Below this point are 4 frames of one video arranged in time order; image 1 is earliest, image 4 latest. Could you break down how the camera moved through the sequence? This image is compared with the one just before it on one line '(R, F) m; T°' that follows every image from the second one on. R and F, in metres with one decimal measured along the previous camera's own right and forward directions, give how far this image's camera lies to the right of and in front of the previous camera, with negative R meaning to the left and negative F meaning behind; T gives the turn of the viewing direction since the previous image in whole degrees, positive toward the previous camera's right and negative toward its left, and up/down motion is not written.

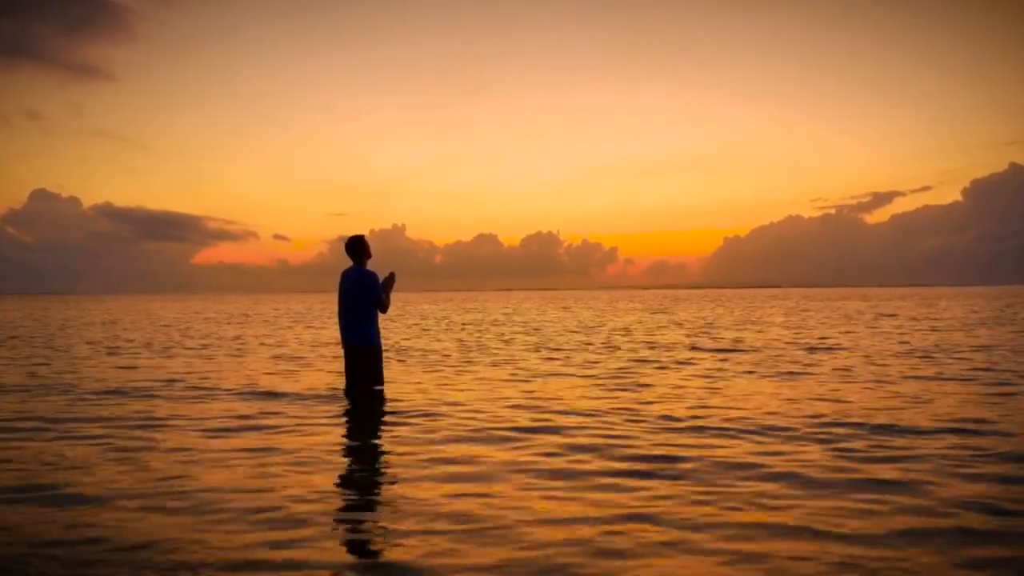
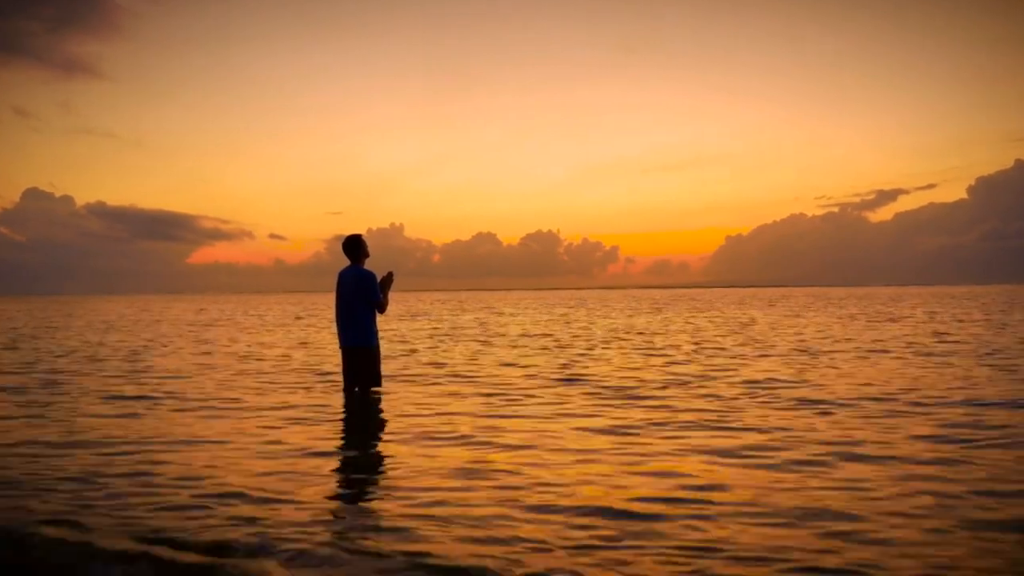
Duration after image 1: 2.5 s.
(-0.3, +1.2) m; 0°
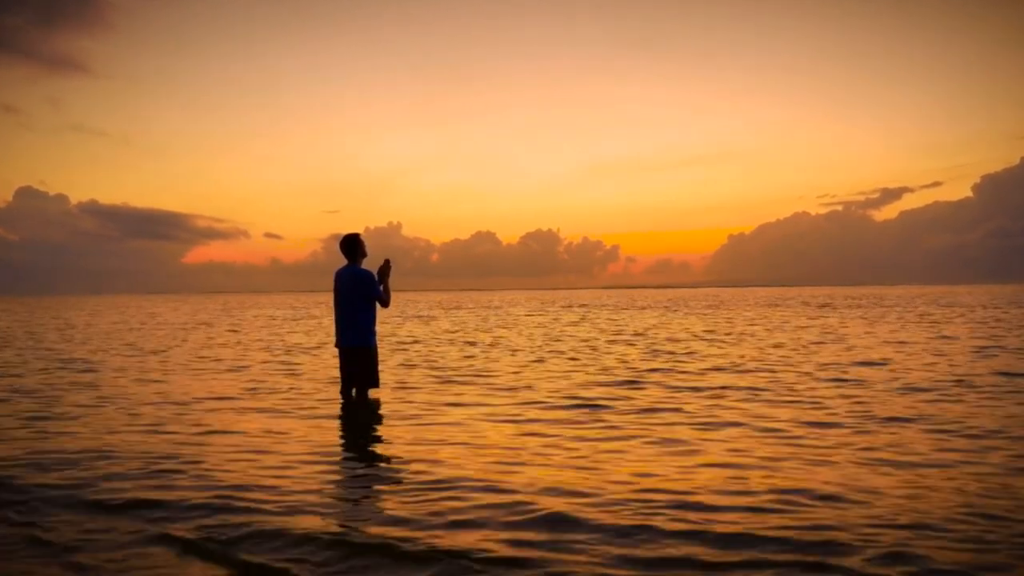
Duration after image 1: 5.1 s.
(-0.3, +1.3) m; 0°
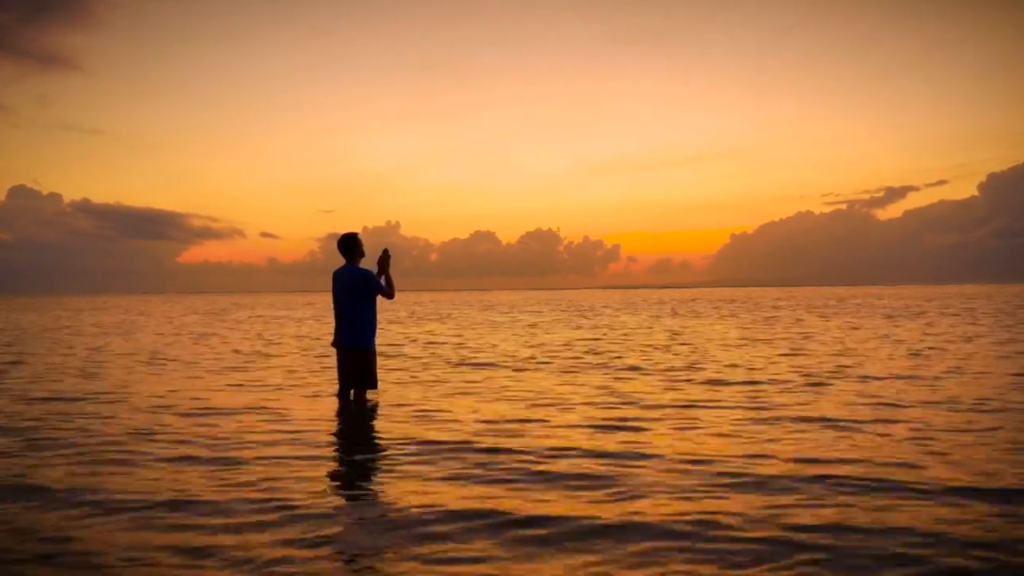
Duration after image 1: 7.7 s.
(-0.2, +1.1) m; 0°
